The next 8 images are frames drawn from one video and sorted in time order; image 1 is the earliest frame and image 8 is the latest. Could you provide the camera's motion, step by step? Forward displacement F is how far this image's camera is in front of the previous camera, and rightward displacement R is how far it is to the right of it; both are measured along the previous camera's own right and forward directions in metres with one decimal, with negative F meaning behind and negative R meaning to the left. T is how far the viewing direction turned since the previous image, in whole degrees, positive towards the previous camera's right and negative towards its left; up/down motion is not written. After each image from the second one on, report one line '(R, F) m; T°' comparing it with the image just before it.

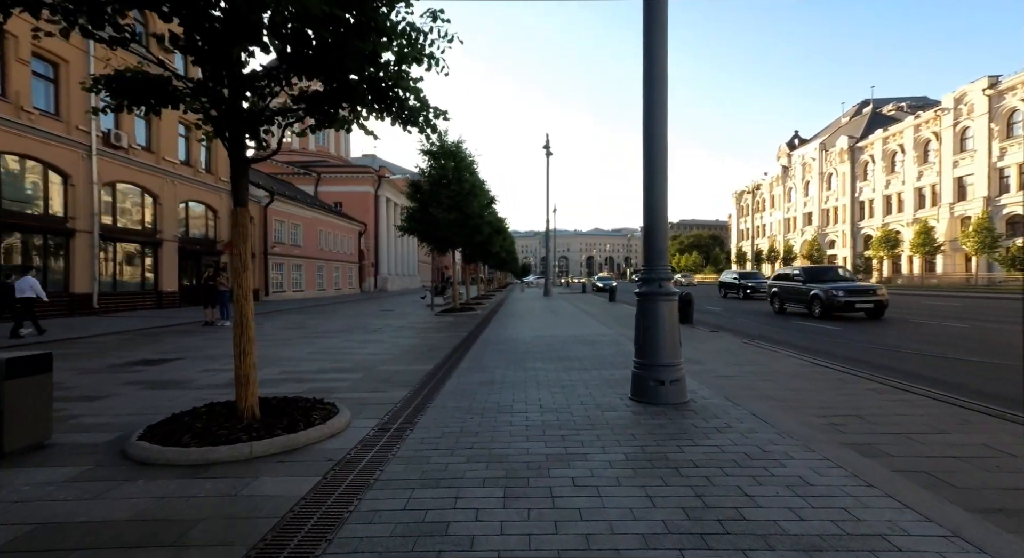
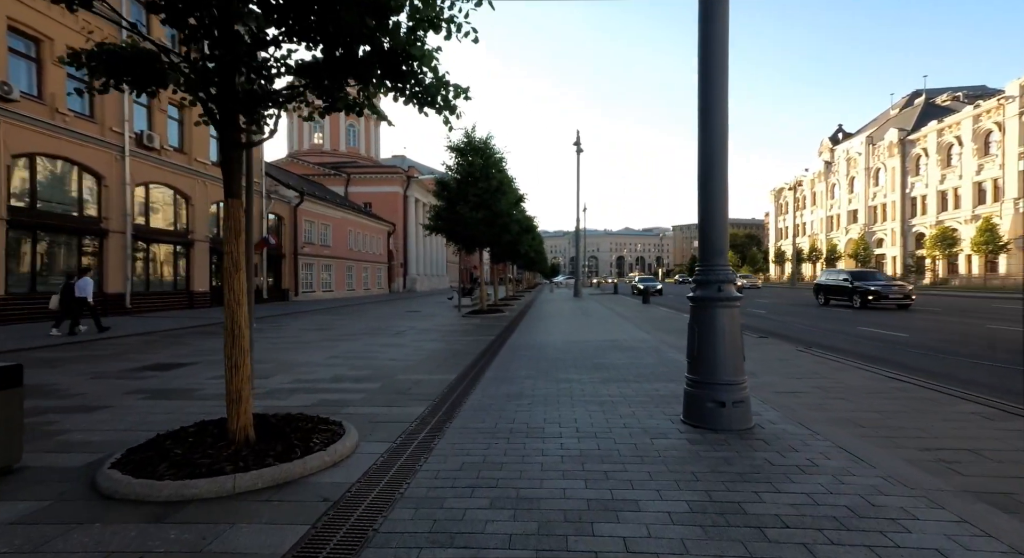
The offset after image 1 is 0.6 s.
(0.0, +0.8) m; -3°
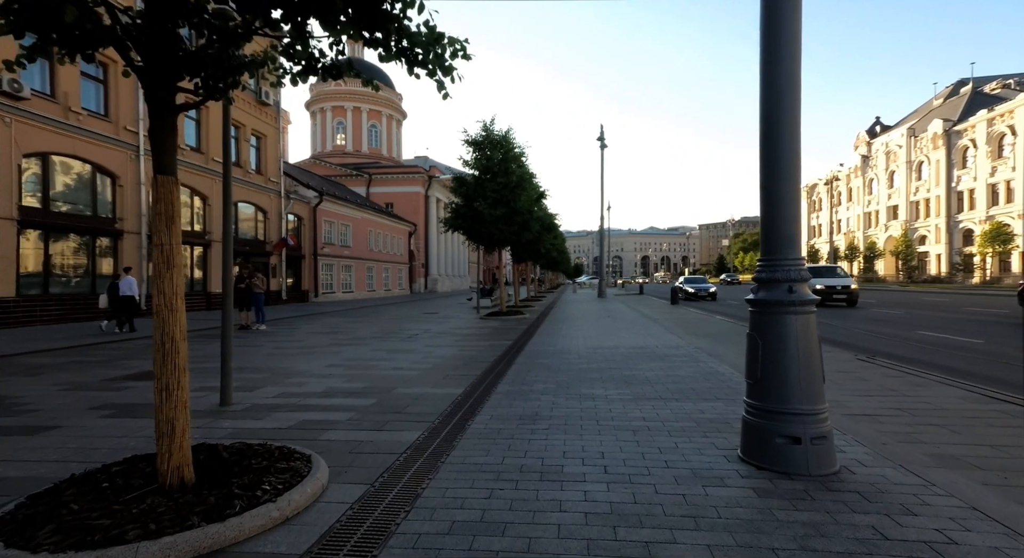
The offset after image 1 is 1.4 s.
(+0.1, +1.1) m; -3°
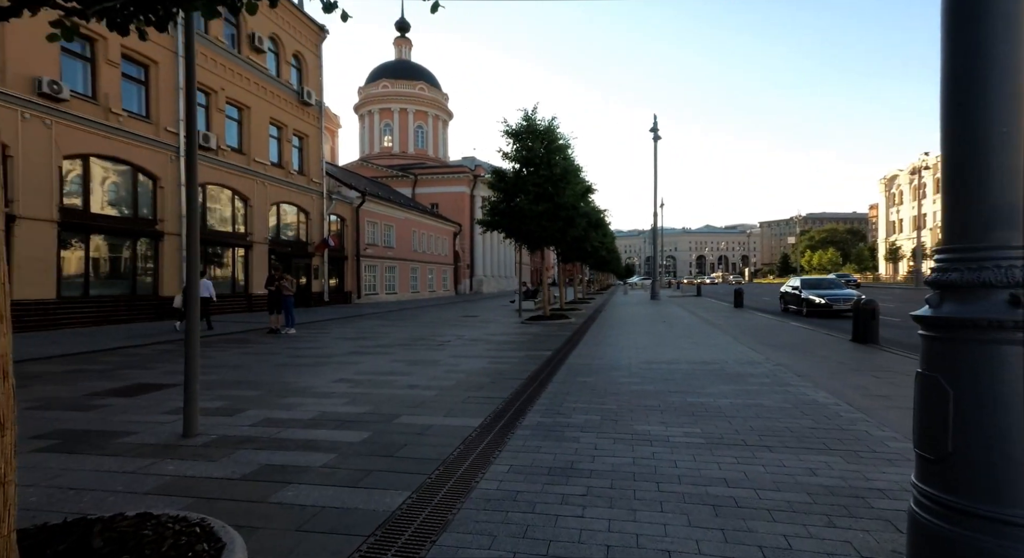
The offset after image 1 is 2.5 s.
(+0.2, +1.5) m; -5°
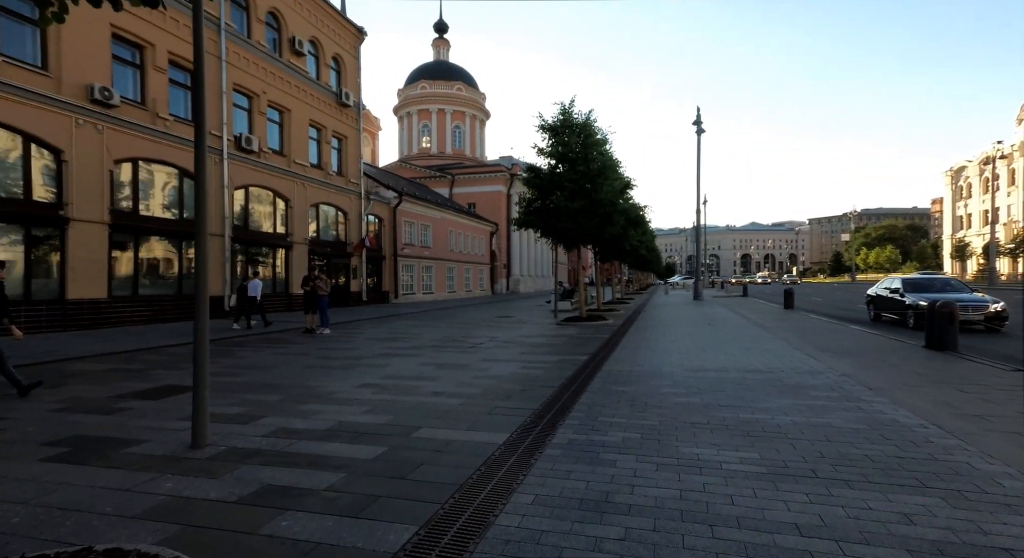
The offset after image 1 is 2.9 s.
(+0.1, +0.6) m; -4°
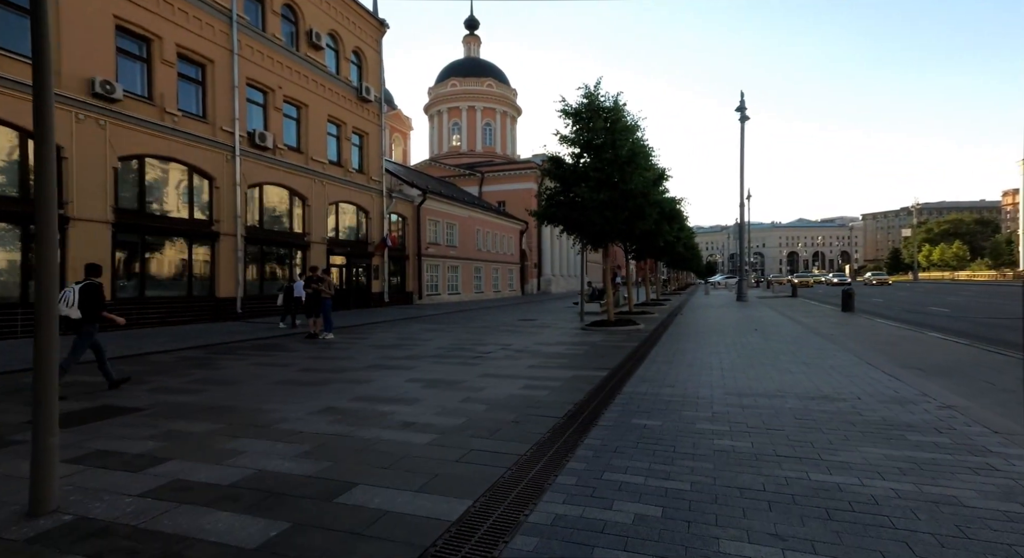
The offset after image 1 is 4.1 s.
(+0.5, +1.6) m; -4°
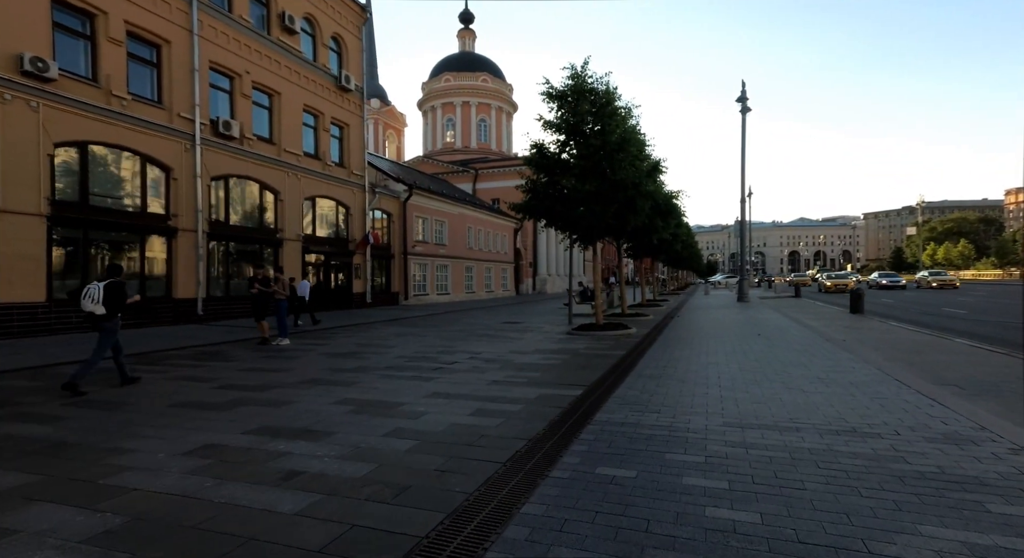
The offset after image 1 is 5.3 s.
(+0.6, +1.5) m; 0°
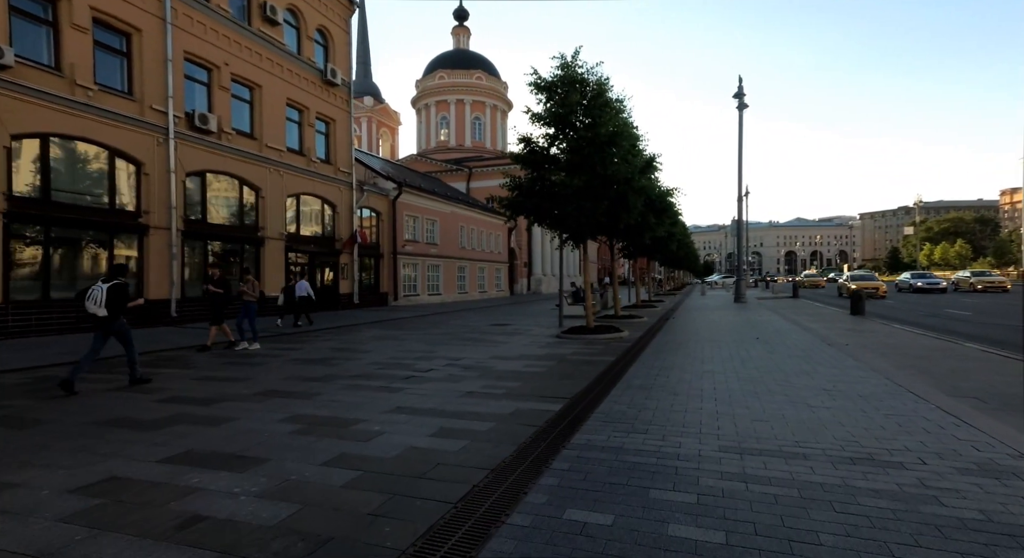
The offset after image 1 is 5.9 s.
(+0.3, +0.8) m; 0°
